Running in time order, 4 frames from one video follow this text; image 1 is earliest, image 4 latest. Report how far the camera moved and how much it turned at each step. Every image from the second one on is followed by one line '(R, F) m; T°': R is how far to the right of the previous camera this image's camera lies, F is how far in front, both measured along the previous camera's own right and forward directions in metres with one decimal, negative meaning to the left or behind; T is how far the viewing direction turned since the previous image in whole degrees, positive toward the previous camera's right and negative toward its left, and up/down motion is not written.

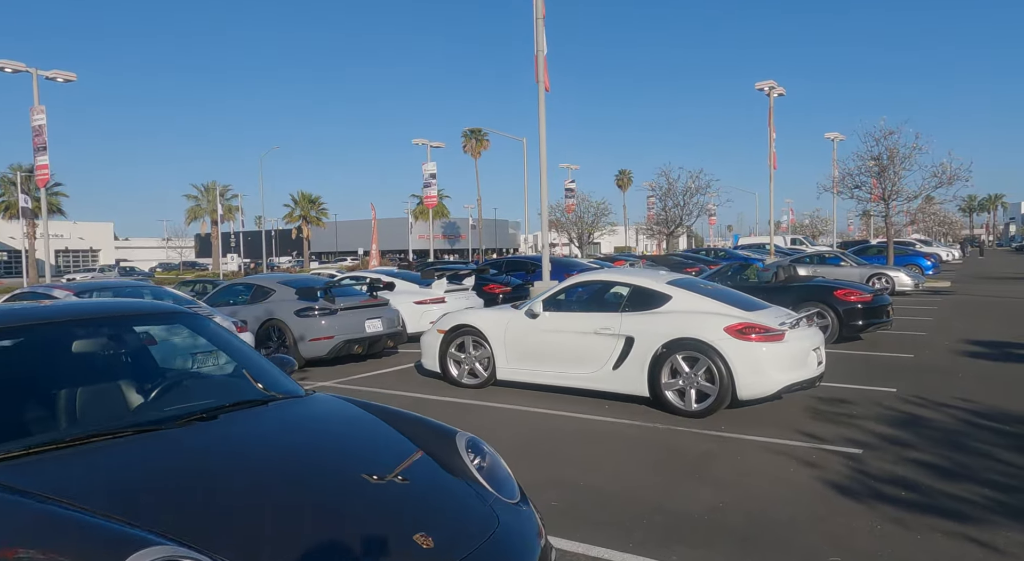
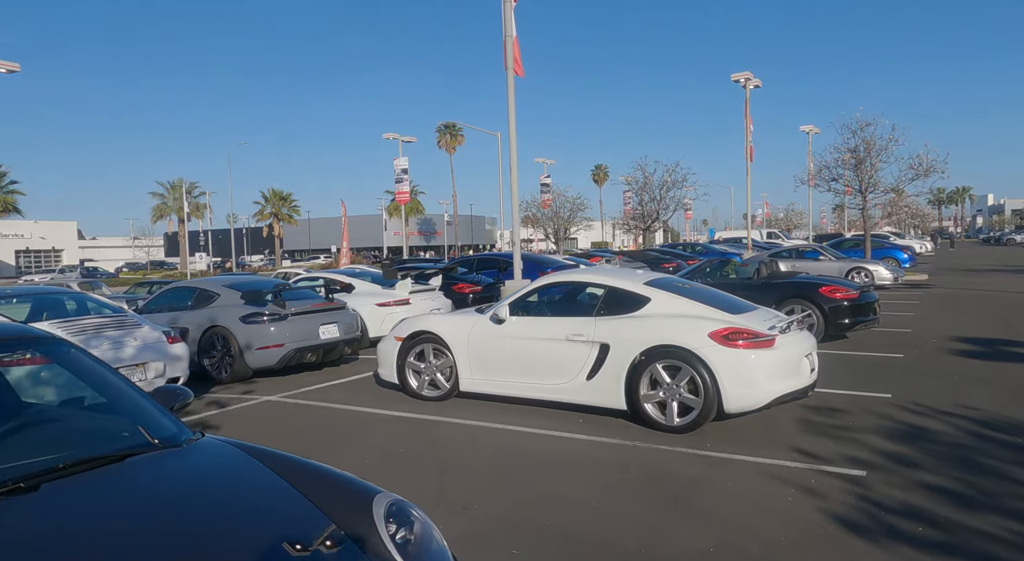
(+0.1, +0.7) m; +2°
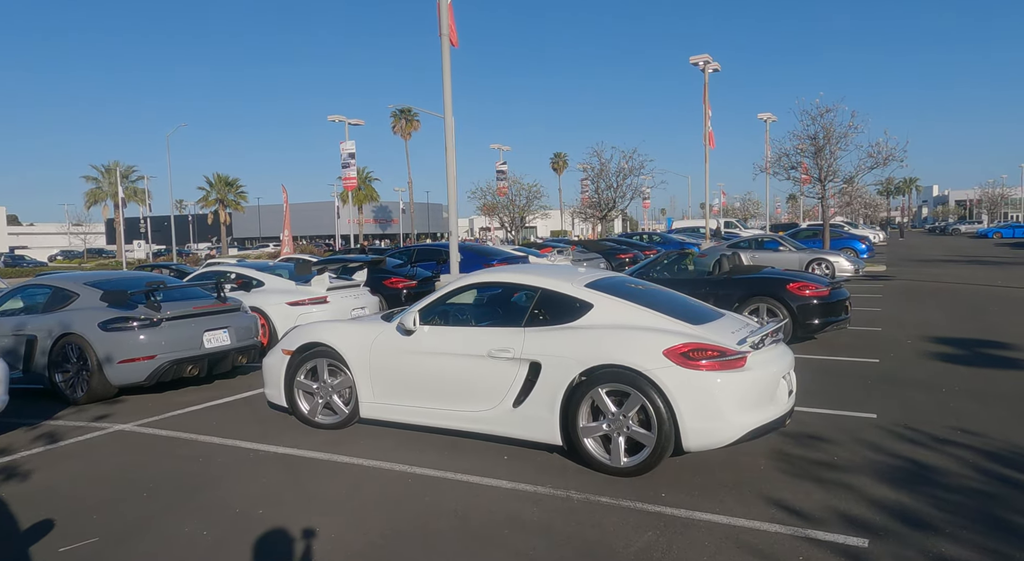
(+0.4, +1.4) m; +3°
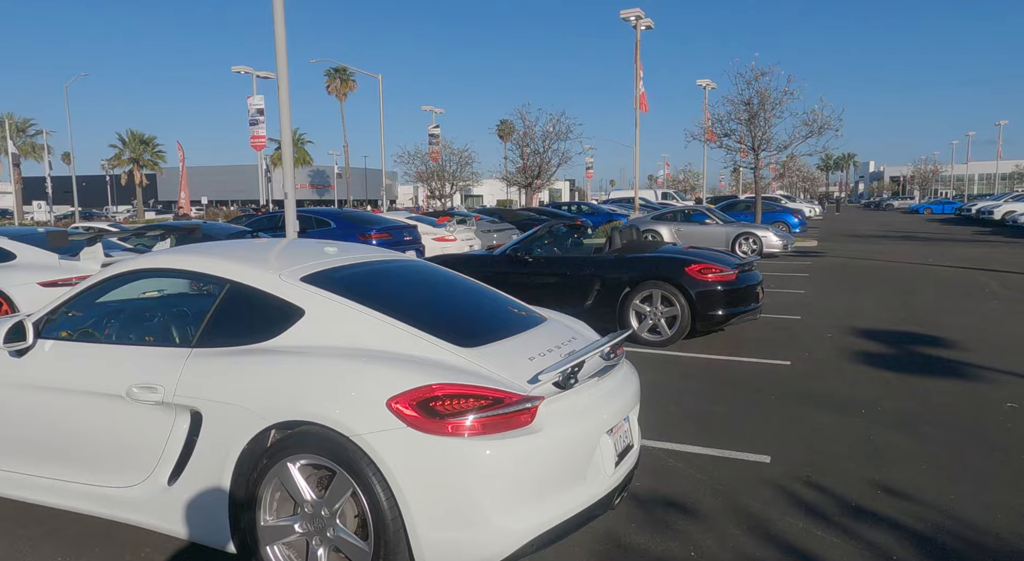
(+1.4, +2.2) m; +4°
